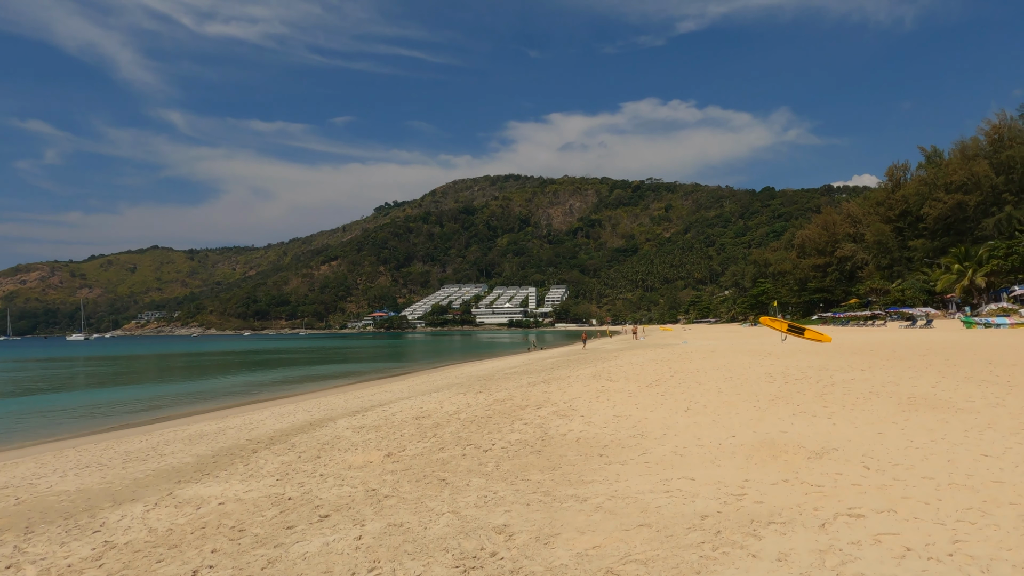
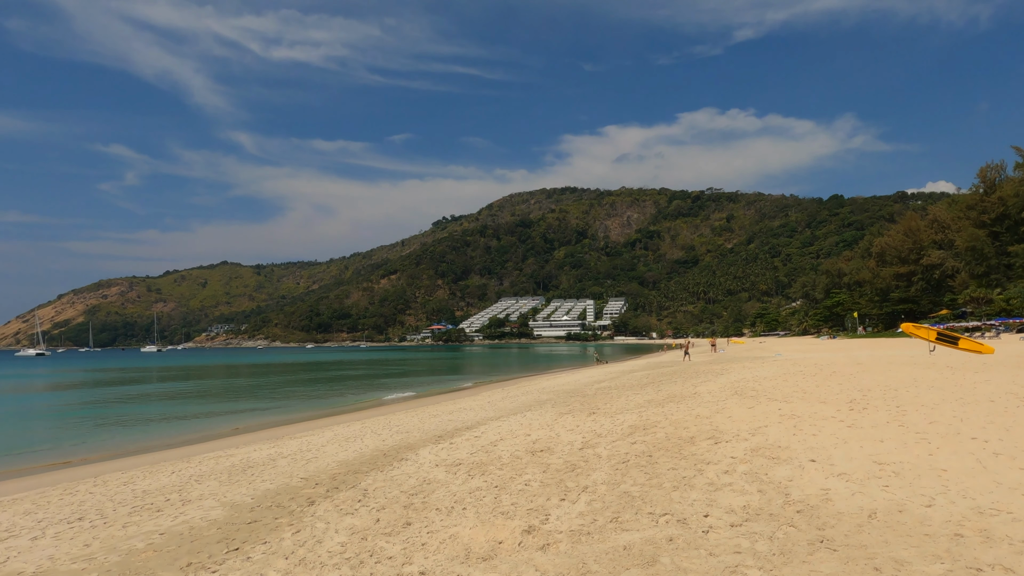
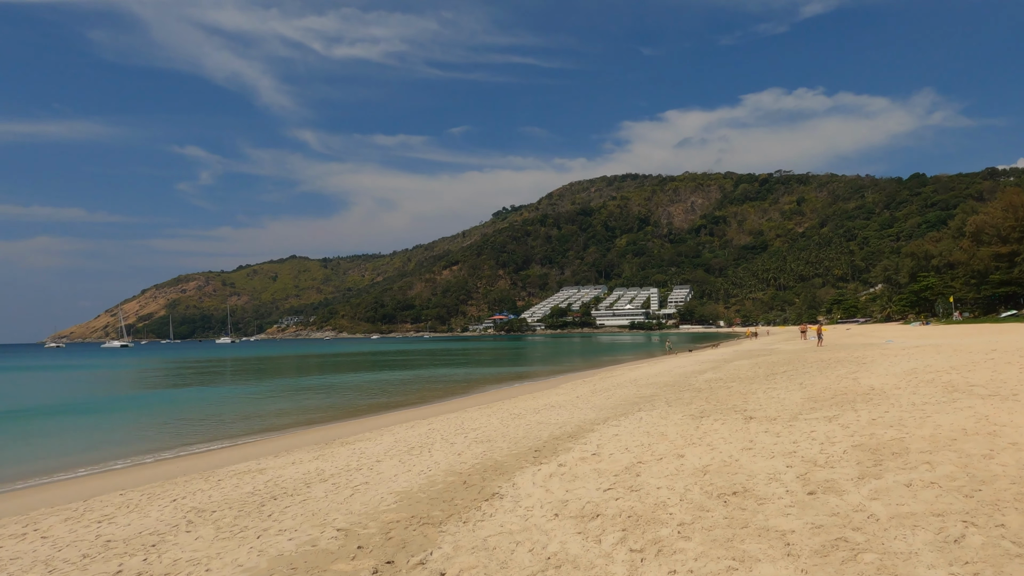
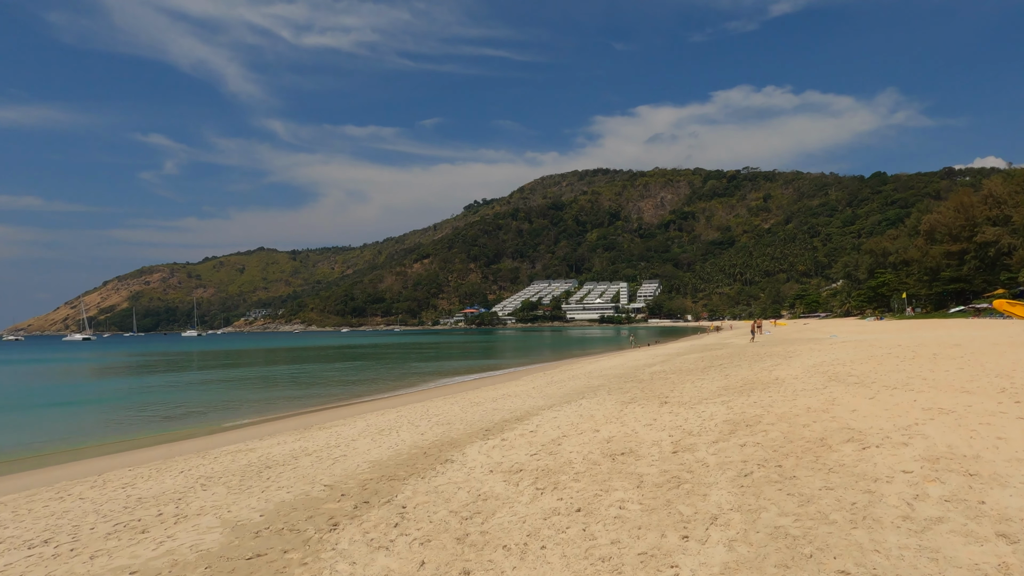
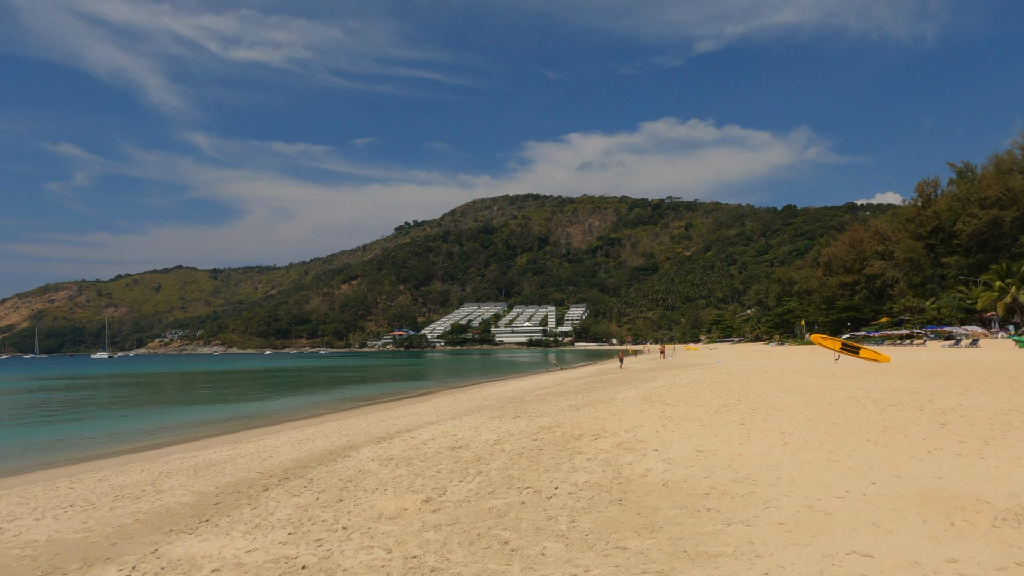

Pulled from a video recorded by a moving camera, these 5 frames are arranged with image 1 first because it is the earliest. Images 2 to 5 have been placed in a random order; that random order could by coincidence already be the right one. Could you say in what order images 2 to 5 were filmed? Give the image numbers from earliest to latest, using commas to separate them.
5, 2, 4, 3
